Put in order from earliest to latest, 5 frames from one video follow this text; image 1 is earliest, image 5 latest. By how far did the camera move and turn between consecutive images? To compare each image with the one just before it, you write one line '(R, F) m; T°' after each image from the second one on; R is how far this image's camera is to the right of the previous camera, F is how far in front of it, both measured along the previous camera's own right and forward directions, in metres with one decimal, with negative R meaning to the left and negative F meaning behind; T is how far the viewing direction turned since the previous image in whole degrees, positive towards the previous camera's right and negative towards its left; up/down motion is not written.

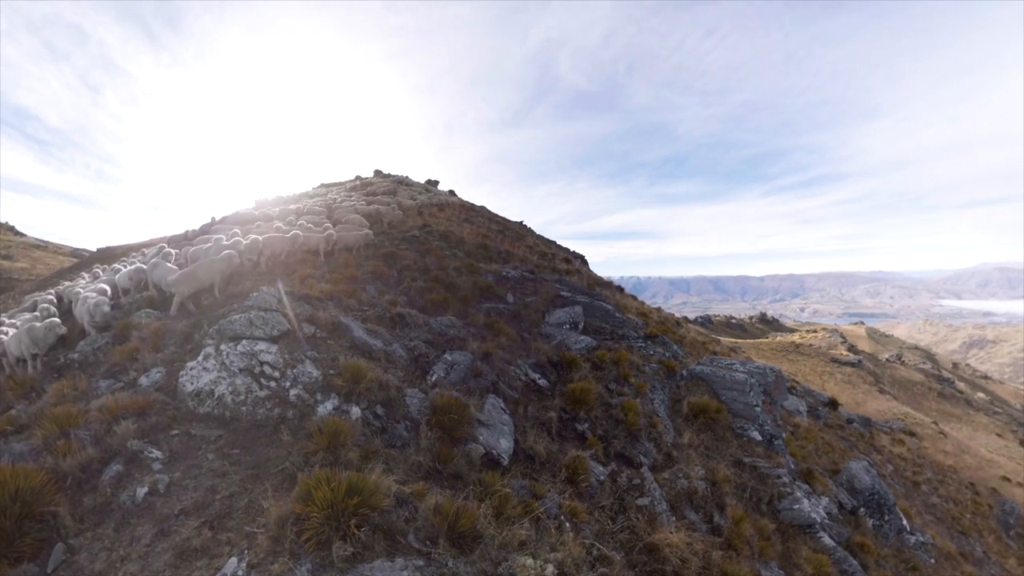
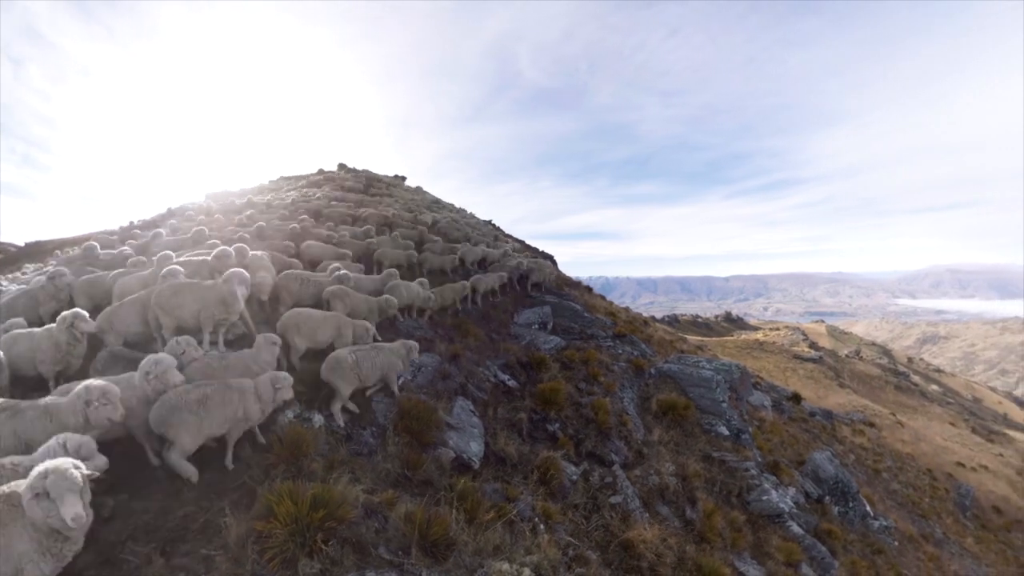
(-0.5, +0.2) m; +6°
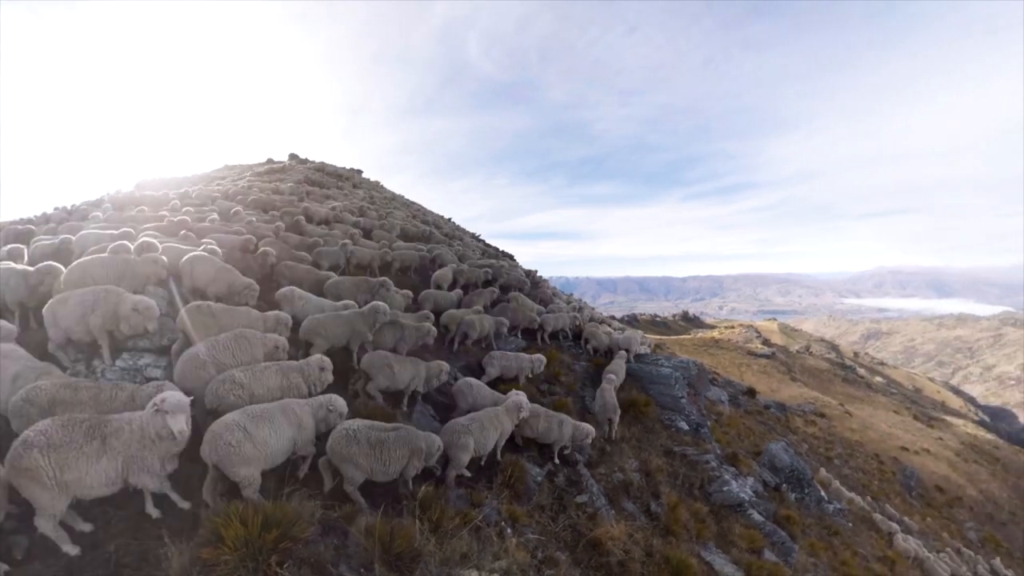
(-0.7, +0.2) m; +8°
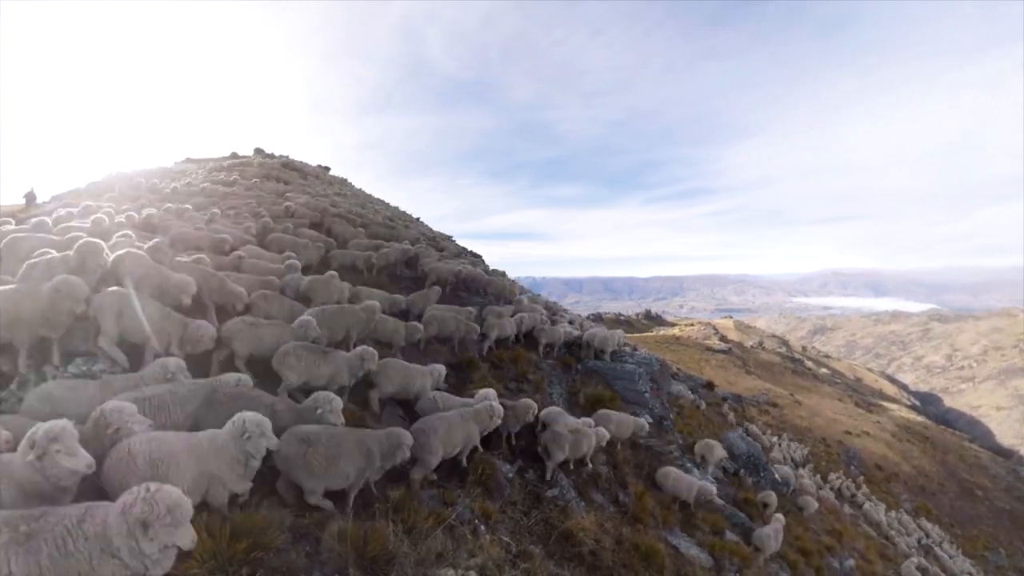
(-0.5, -0.1) m; +6°
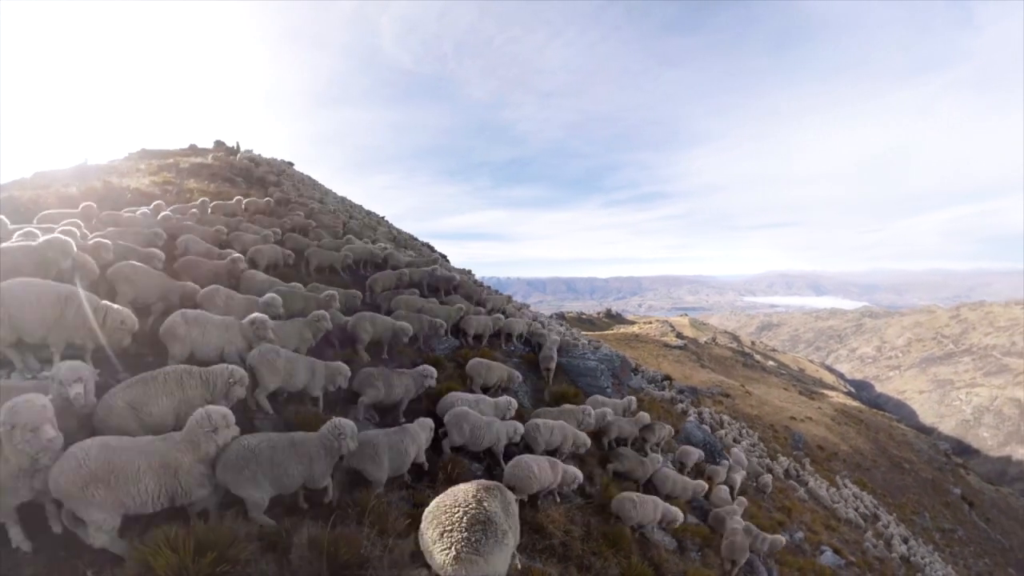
(-0.6, -0.1) m; +7°
